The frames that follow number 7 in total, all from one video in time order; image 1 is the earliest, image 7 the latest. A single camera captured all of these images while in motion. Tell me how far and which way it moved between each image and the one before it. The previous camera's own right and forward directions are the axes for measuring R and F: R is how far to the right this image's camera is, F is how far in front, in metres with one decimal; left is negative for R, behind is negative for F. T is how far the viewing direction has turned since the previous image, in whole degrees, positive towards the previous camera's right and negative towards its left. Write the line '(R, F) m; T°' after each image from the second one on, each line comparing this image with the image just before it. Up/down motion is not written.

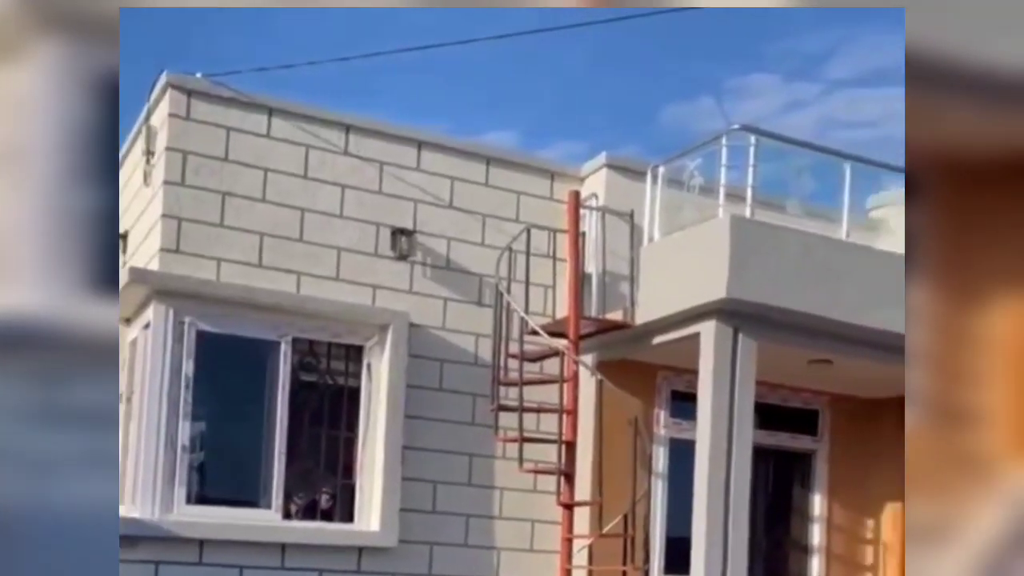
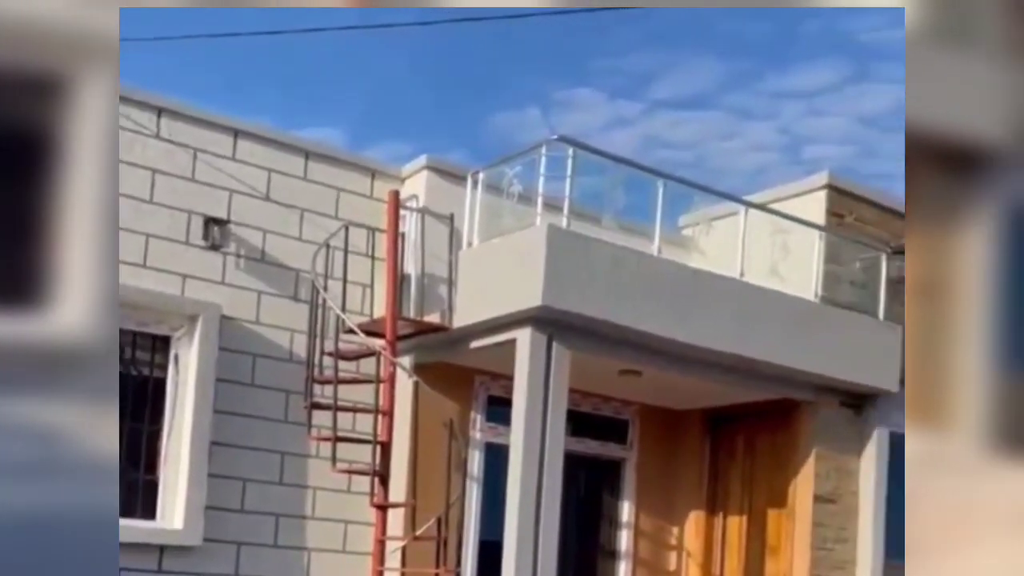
(-0.1, 0.0) m; +9°
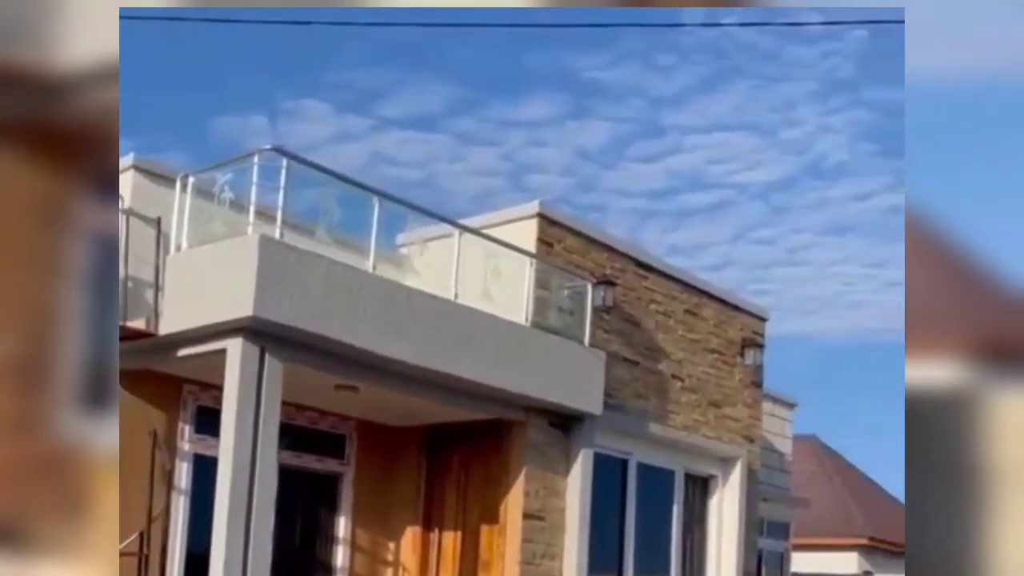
(-0.1, 0.0) m; +15°
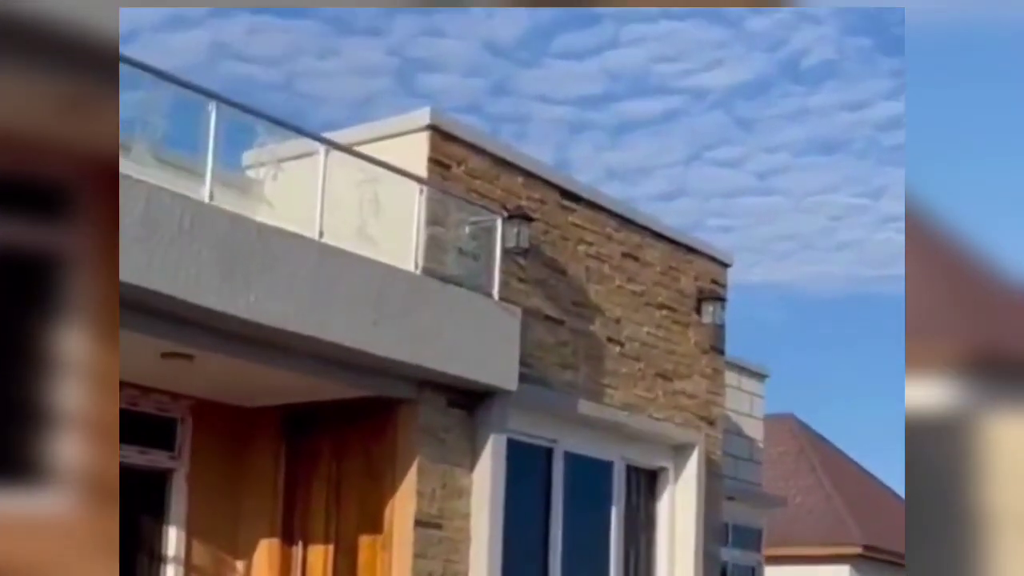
(+0.1, +1.1) m; +5°
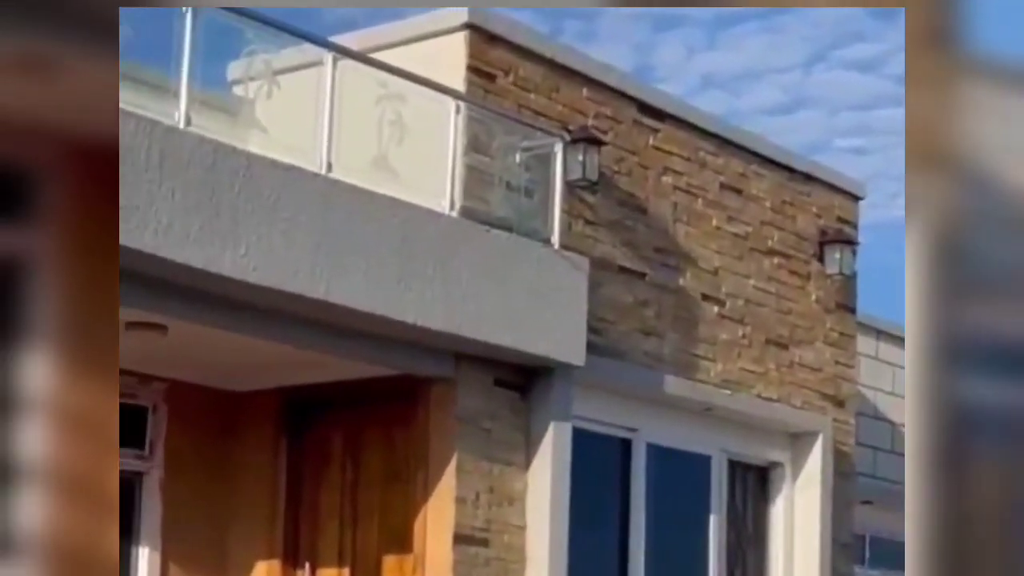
(-0.1, +0.8) m; -1°
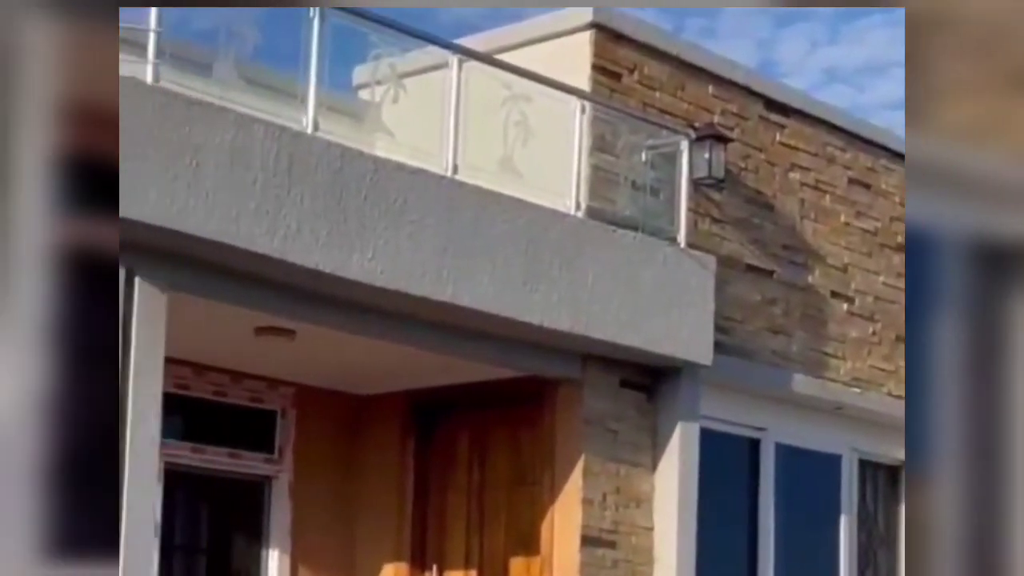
(-0.2, 0.0) m; -2°
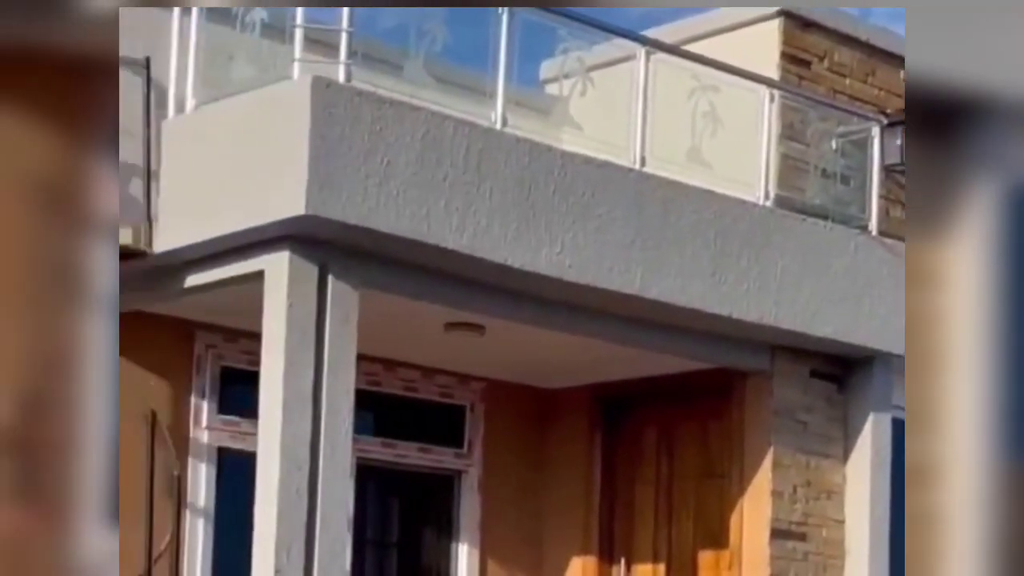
(-0.3, 0.0) m; -3°
